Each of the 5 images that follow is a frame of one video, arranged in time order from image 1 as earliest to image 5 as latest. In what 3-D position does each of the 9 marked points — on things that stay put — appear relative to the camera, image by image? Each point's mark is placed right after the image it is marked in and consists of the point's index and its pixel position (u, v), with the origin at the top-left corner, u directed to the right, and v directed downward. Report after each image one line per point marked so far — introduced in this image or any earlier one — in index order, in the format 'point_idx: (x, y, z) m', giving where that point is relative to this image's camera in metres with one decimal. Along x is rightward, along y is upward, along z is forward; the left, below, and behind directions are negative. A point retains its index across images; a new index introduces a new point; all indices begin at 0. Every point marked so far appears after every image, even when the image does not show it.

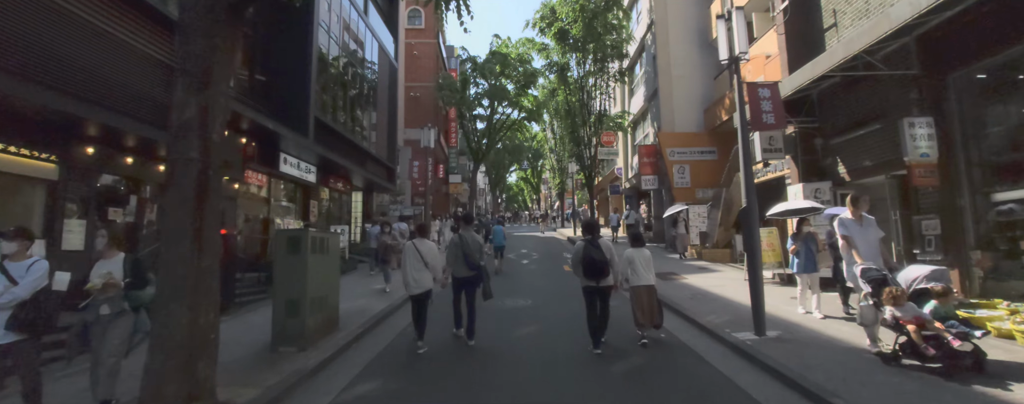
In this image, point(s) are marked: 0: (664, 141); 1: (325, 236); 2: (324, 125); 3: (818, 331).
0: (+6.0, +2.4, +17.3) m
1: (-2.9, -0.5, +6.8) m
2: (-7.1, +3.0, +16.3) m
3: (+4.4, -1.8, +6.2) m
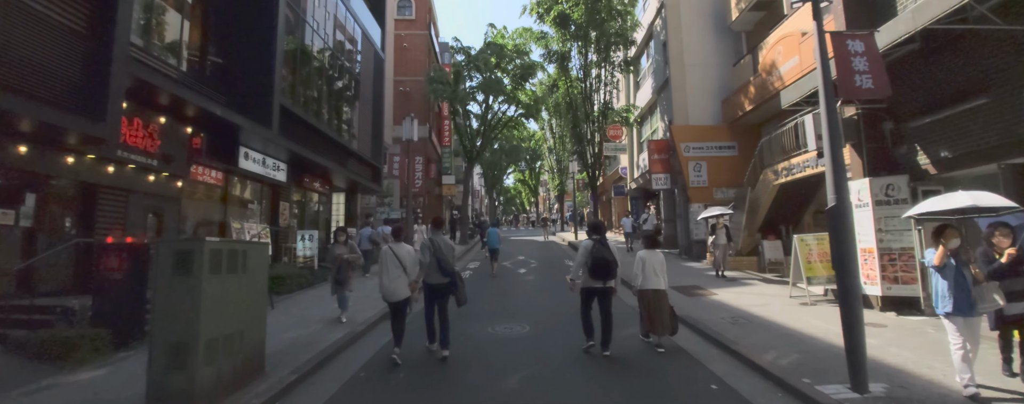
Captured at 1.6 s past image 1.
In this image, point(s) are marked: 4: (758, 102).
0: (+5.8, +2.4, +15.4) m
1: (-3.0, -0.5, +4.8) m
2: (-7.3, +2.9, +14.4) m
3: (+4.3, -1.8, +4.3) m
4: (+7.6, +3.1, +13.4) m
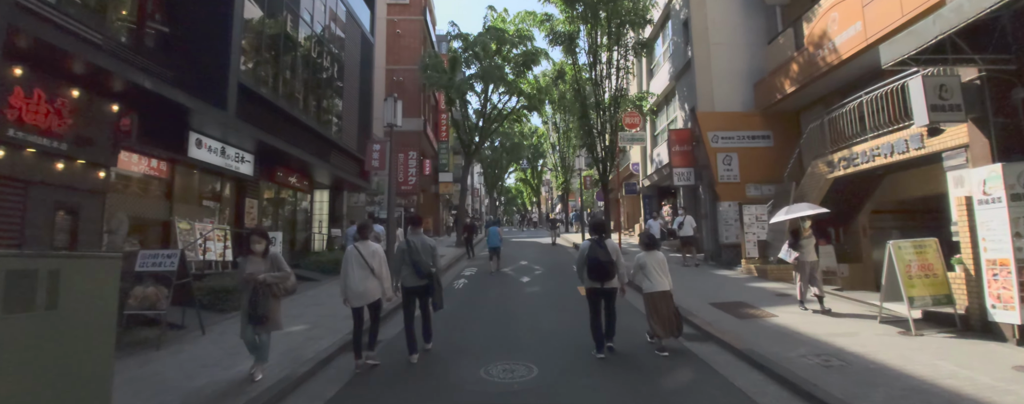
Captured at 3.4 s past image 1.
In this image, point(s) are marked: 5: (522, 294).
0: (+5.9, +2.5, +13.4) m
1: (-3.0, -0.4, +2.8) m
2: (-7.2, +3.0, +12.4) m
3: (+4.3, -1.7, +2.3) m
4: (+7.7, +3.2, +11.4) m
5: (+0.2, -2.4, +11.3) m
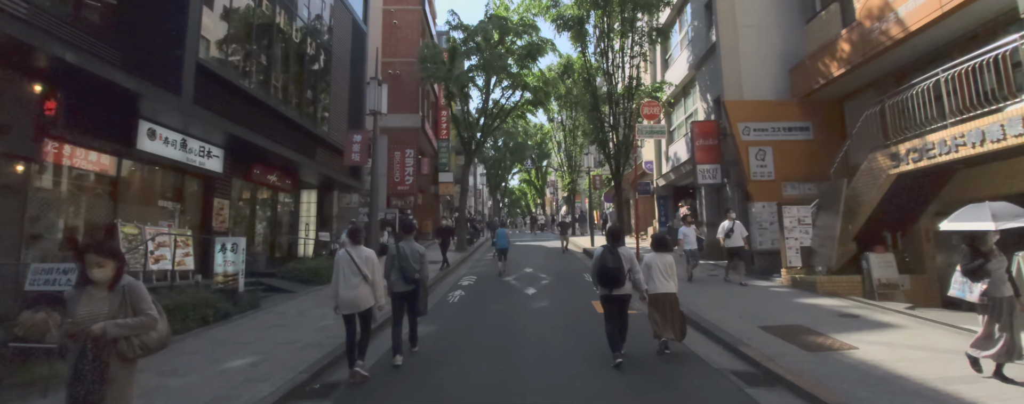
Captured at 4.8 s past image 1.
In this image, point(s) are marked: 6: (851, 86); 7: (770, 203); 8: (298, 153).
0: (+6.0, +2.5, +11.8) m
1: (-3.0, -0.4, +1.3) m
2: (-7.1, +3.0, +10.9) m
3: (+4.3, -1.7, +0.7) m
4: (+7.7, +3.1, +9.8) m
5: (+0.3, -2.4, +9.7) m
6: (+8.4, +2.9, +10.9) m
7: (+6.7, 0.0, +11.3) m
8: (-7.2, +1.7, +14.6) m
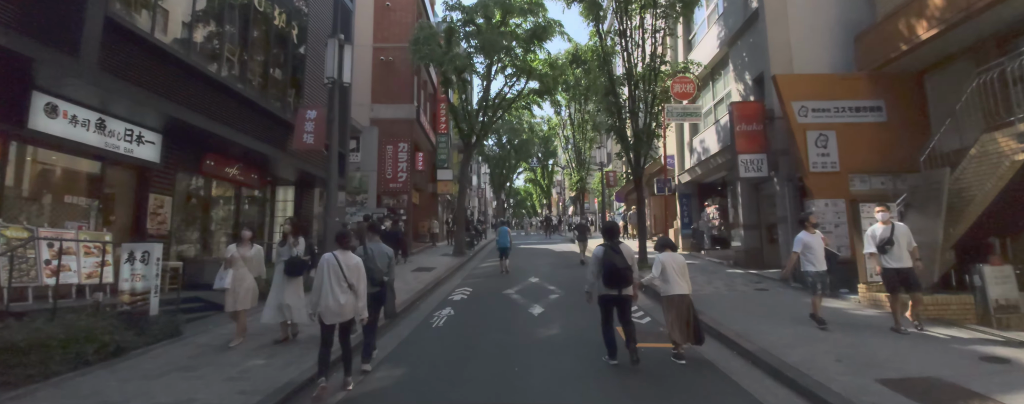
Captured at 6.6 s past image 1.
0: (+6.0, +2.5, +9.6) m
1: (-3.1, -0.3, -0.8) m
2: (-7.1, +3.1, +8.9) m
3: (+4.2, -1.6, -1.5) m
4: (+7.8, +3.2, +7.6) m
5: (+0.3, -2.3, +7.6) m
6: (+8.5, +3.0, +8.7) m
7: (+6.7, 0.0, +9.1) m
8: (-7.2, +1.7, +12.6) m
